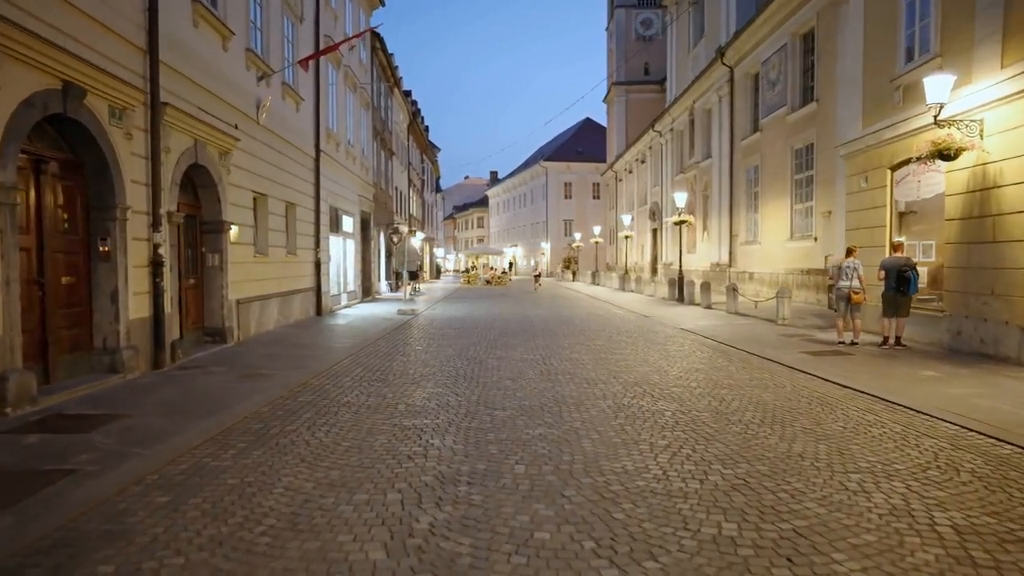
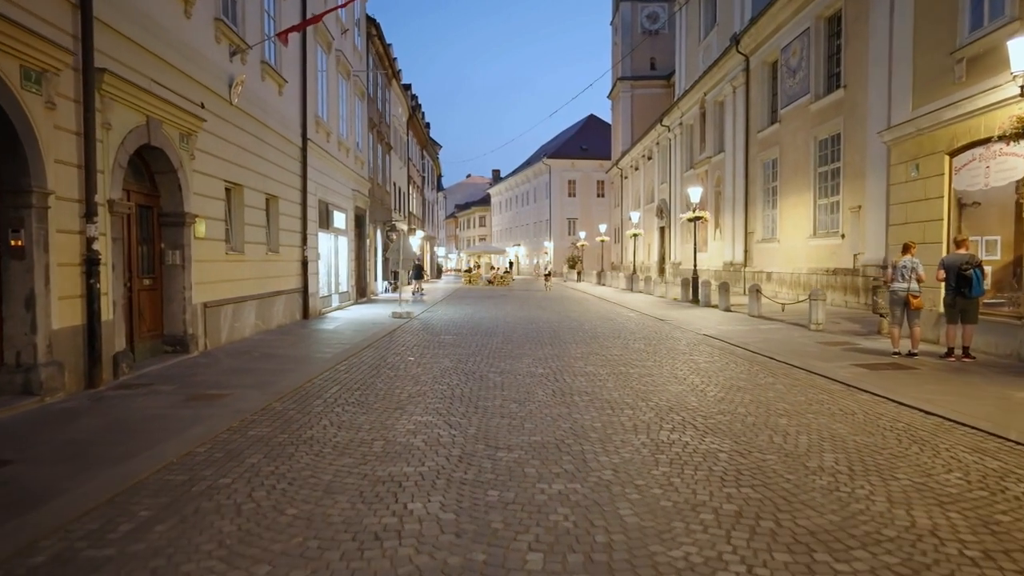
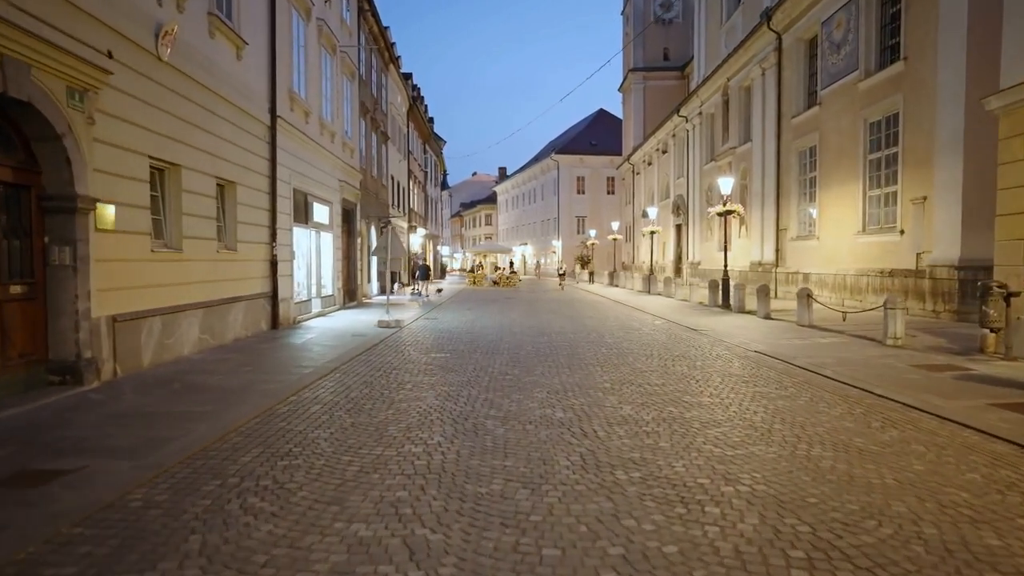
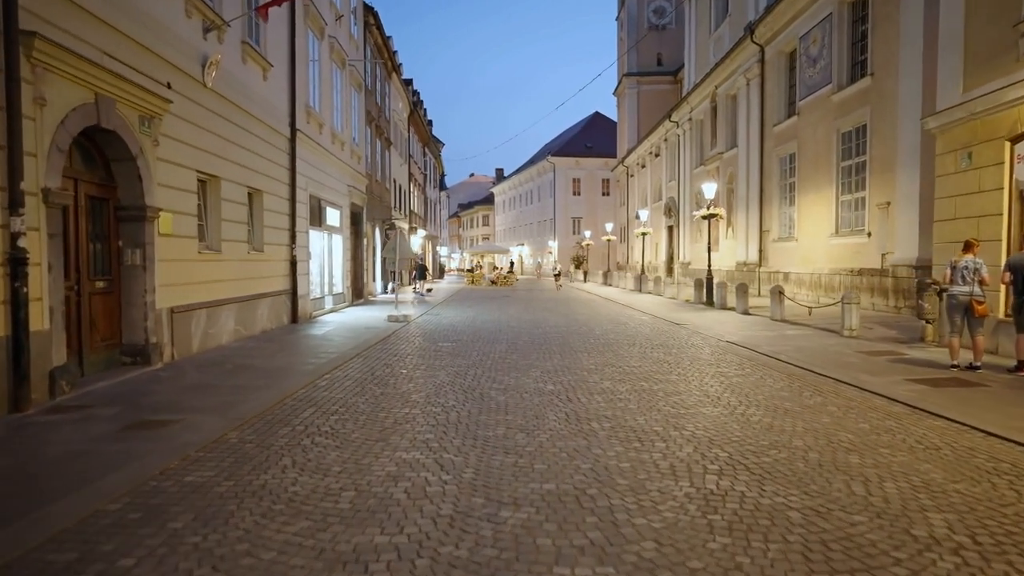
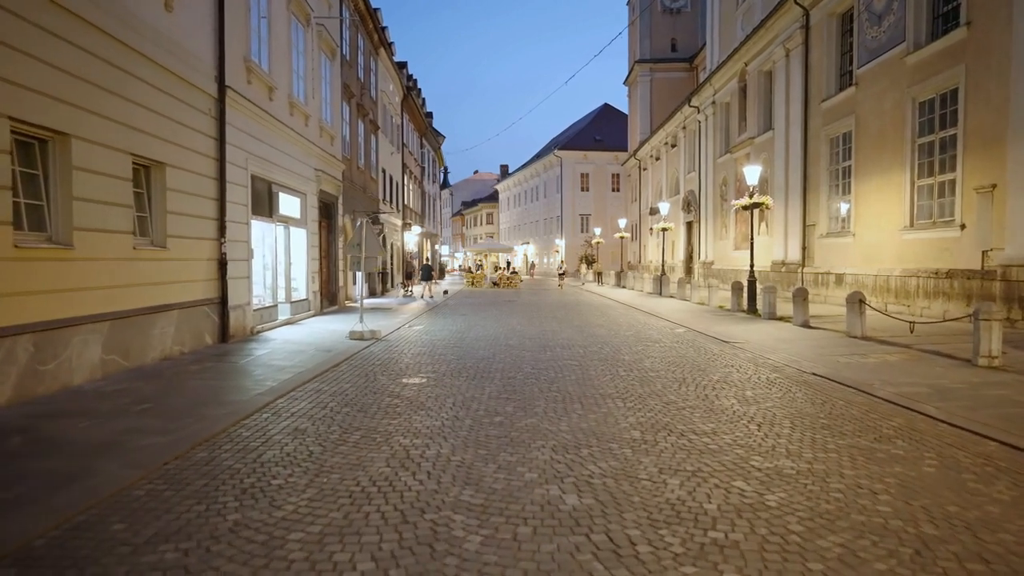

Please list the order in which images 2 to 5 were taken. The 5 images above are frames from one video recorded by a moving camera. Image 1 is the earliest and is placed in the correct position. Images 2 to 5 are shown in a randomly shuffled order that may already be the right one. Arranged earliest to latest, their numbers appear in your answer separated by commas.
2, 4, 3, 5
